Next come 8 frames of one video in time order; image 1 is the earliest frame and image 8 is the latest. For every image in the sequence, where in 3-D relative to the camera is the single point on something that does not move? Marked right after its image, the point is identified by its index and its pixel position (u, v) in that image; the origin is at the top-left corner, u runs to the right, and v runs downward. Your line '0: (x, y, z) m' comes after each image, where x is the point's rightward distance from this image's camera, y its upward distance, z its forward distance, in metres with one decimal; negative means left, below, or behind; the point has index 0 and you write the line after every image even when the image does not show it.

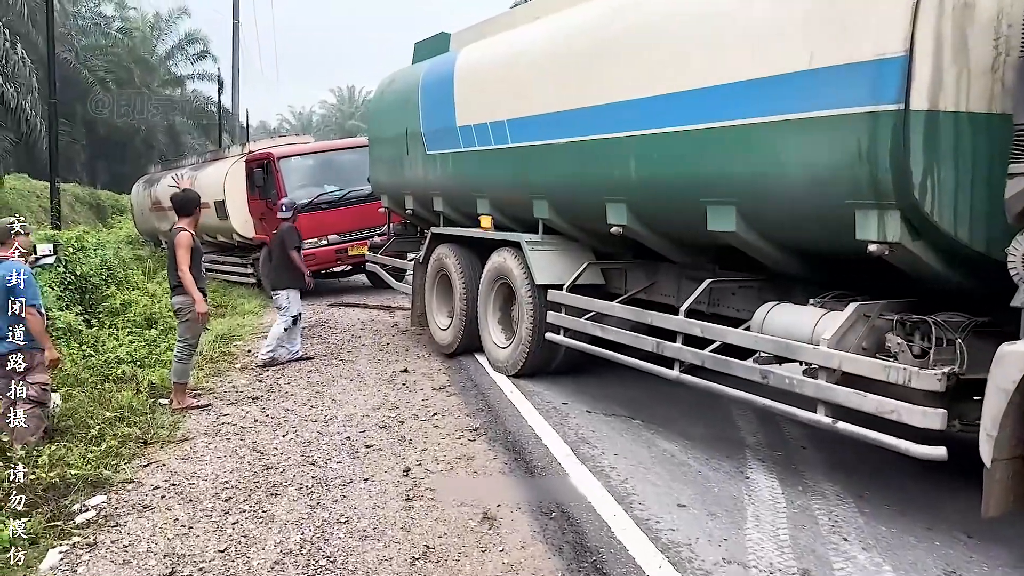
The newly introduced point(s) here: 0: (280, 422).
0: (-1.5, -0.9, +5.7) m
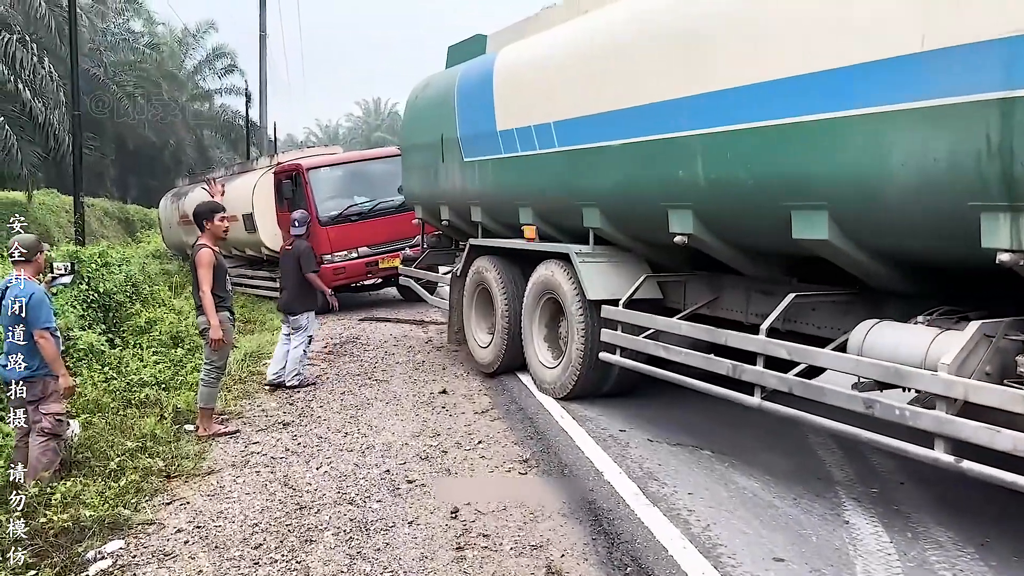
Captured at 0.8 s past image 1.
0: (-1.2, -1.0, +5.3) m
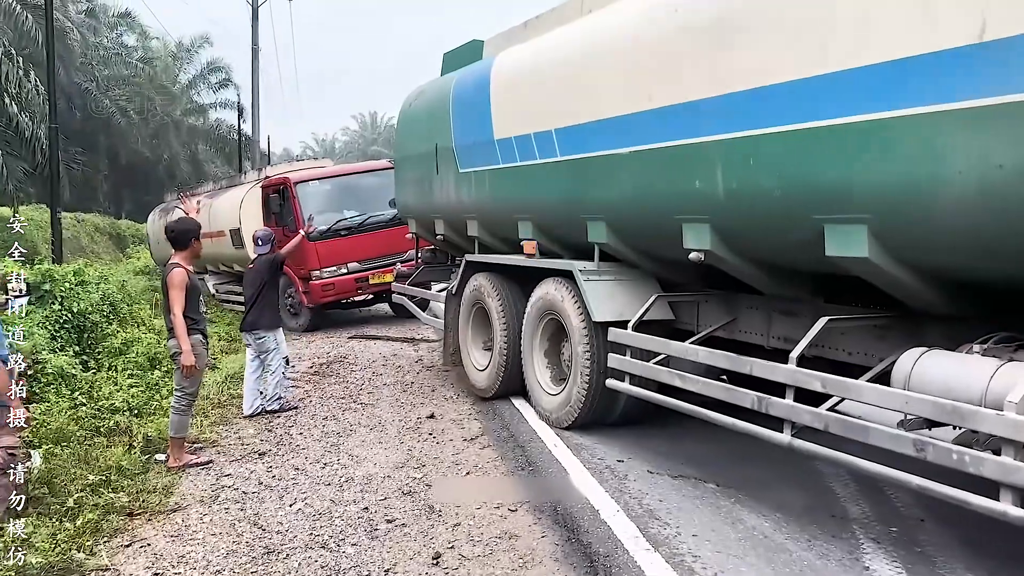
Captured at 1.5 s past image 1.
0: (-1.3, -1.1, +4.9) m
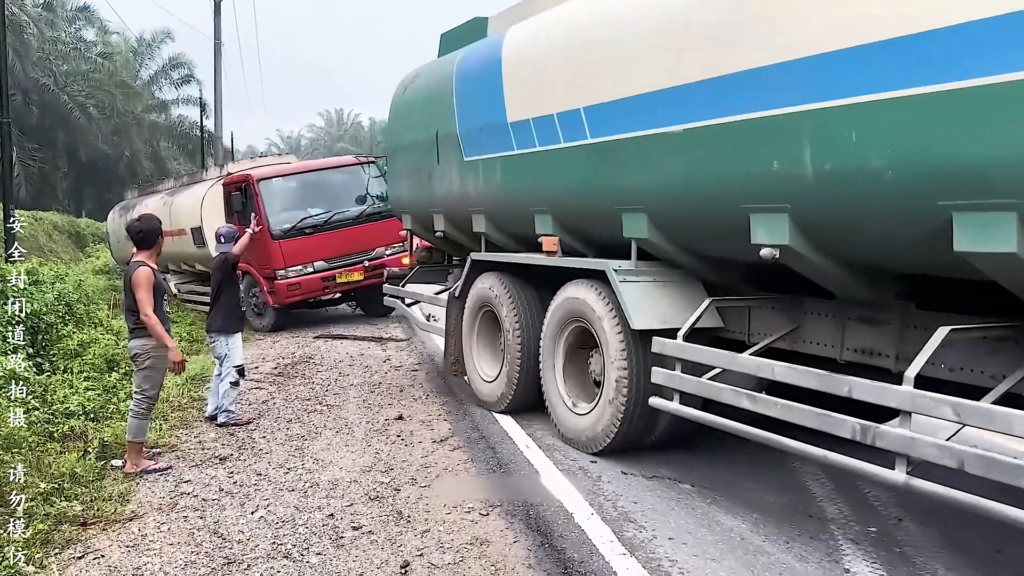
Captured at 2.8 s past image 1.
0: (-1.4, -1.1, +4.8) m
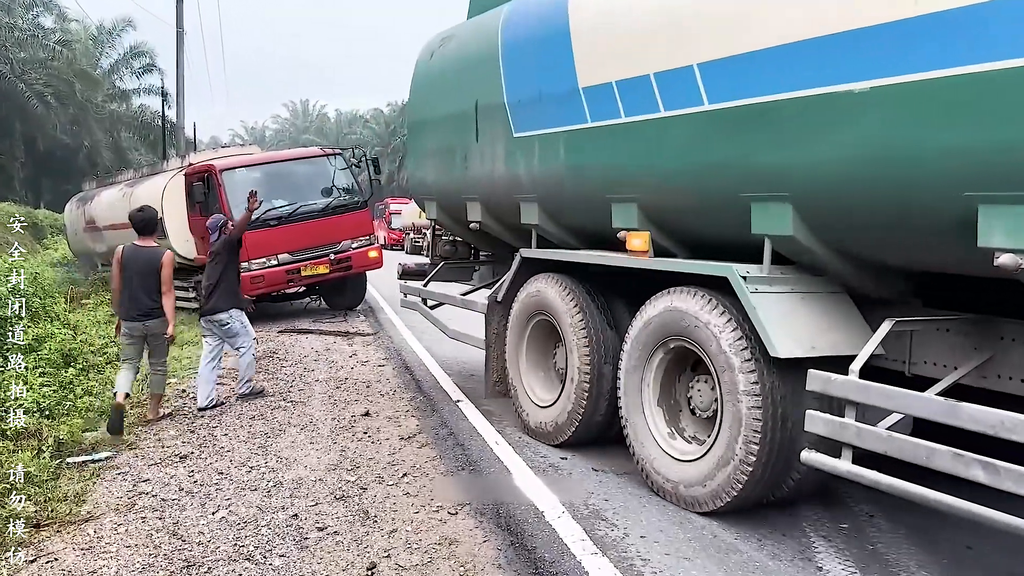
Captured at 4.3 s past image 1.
0: (-1.6, -1.1, +4.6) m
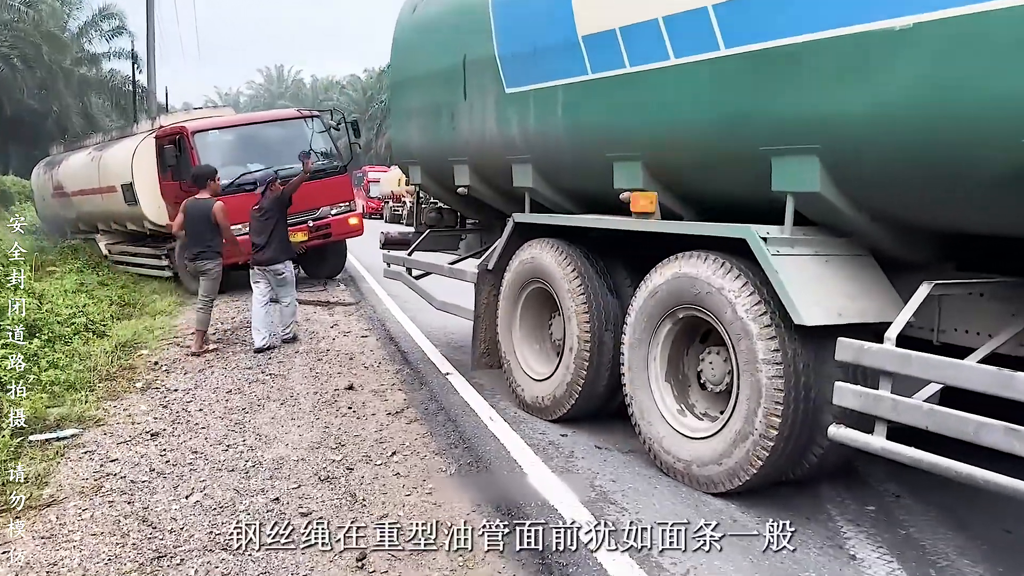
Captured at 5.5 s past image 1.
0: (-1.6, -0.9, +4.3) m
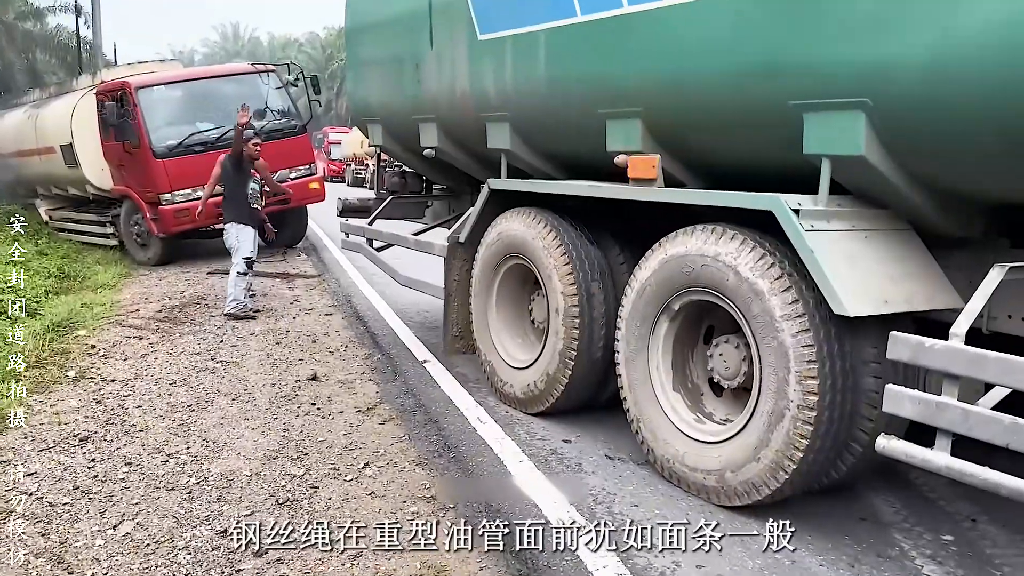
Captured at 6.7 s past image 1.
0: (-1.6, -0.8, +3.6) m
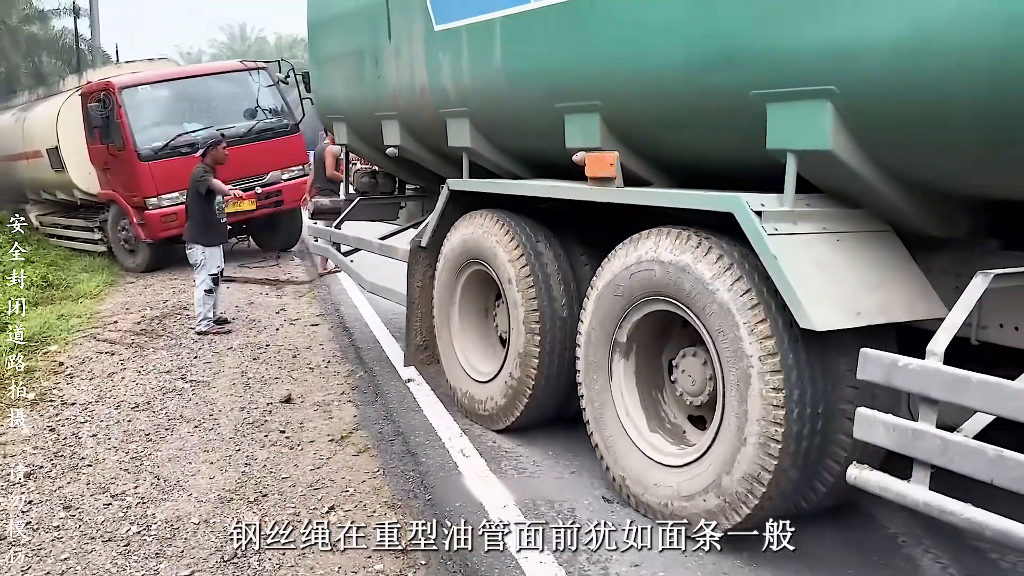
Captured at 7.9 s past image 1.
0: (-1.7, -0.9, +3.1) m
